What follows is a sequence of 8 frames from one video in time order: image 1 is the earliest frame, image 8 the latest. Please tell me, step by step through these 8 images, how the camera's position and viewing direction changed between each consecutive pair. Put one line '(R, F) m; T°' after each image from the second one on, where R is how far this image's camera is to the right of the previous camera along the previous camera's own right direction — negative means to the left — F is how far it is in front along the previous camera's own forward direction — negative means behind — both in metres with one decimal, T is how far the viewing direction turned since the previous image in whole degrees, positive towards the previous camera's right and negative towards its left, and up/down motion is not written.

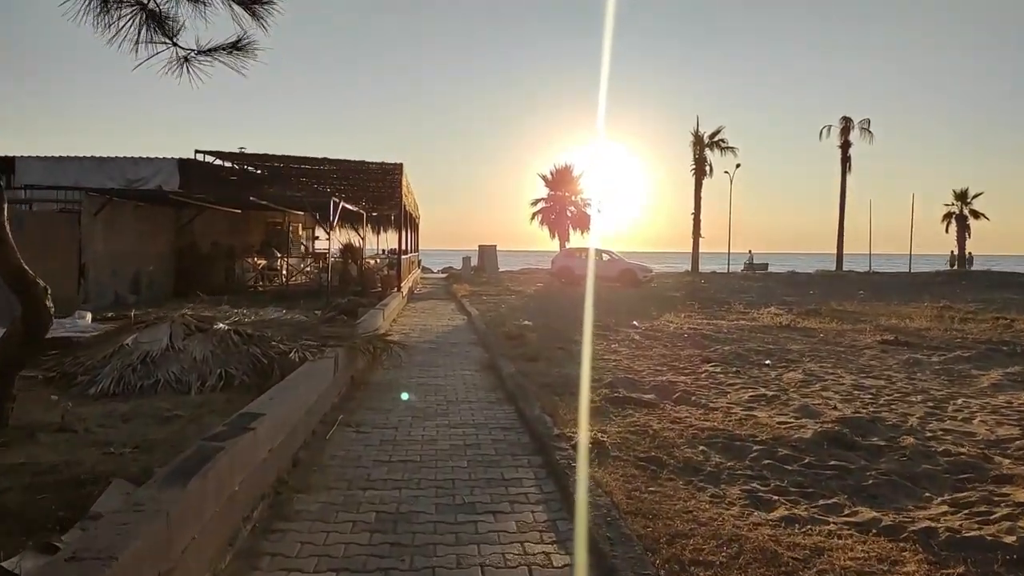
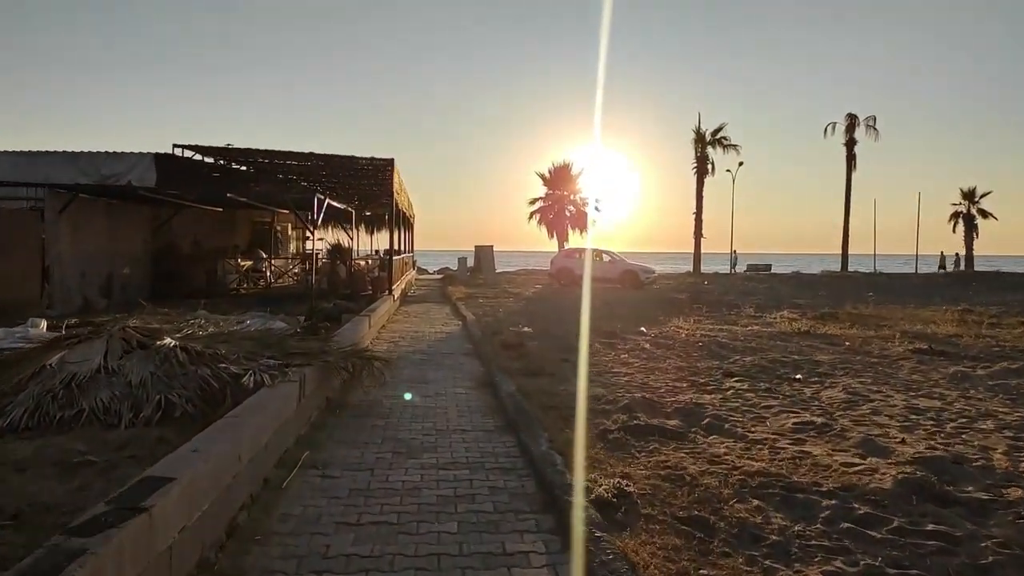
(0.0, +1.2) m; 0°
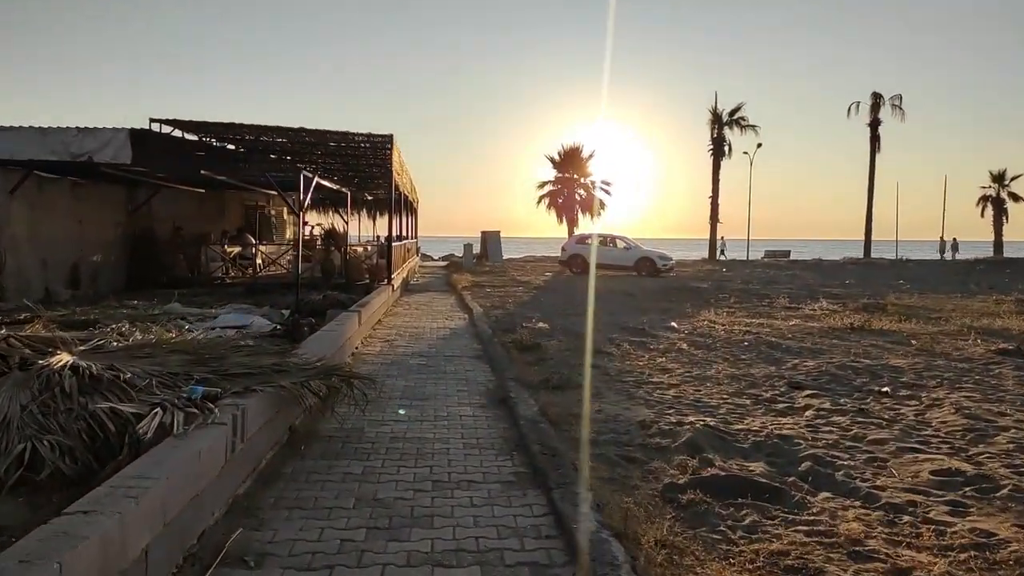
(-0.1, +1.8) m; 0°
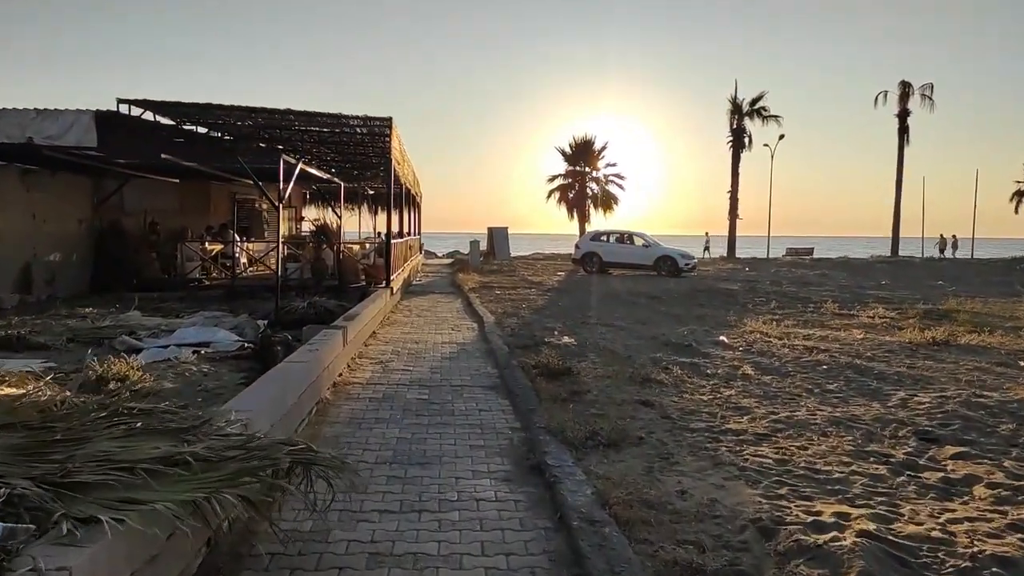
(-0.2, +2.1) m; 0°
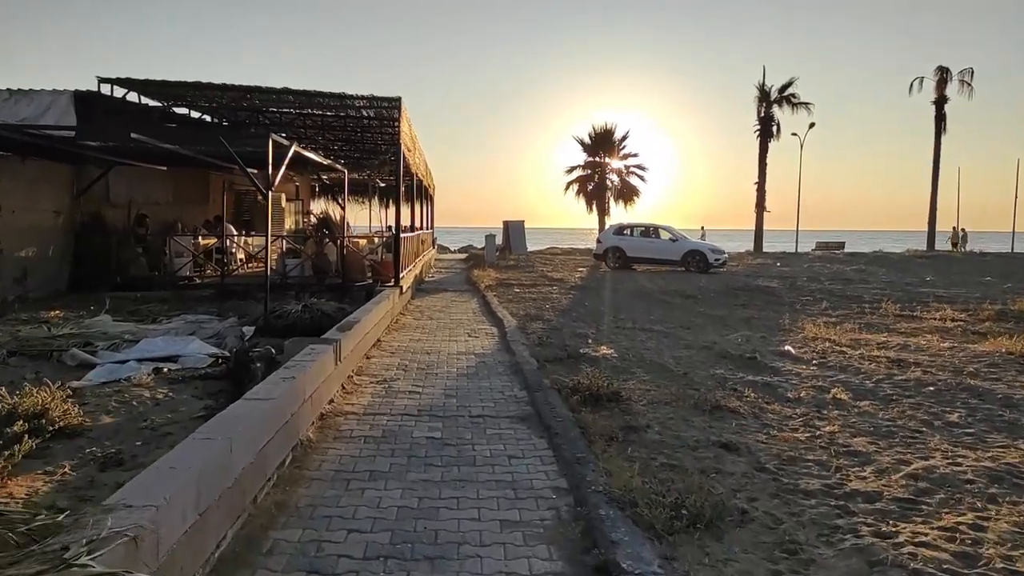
(-0.2, +1.6) m; -1°
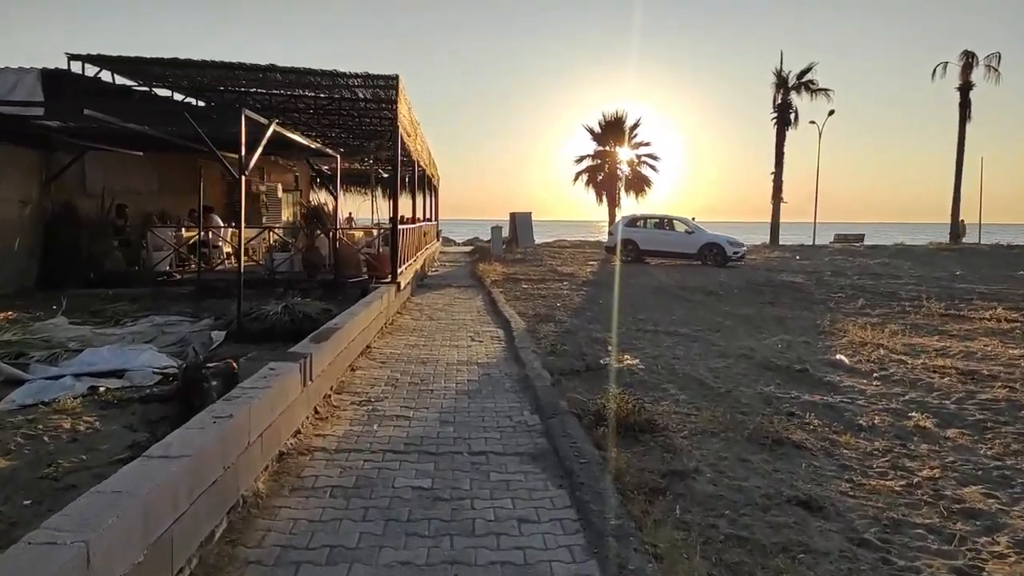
(0.0, +1.2) m; -1°
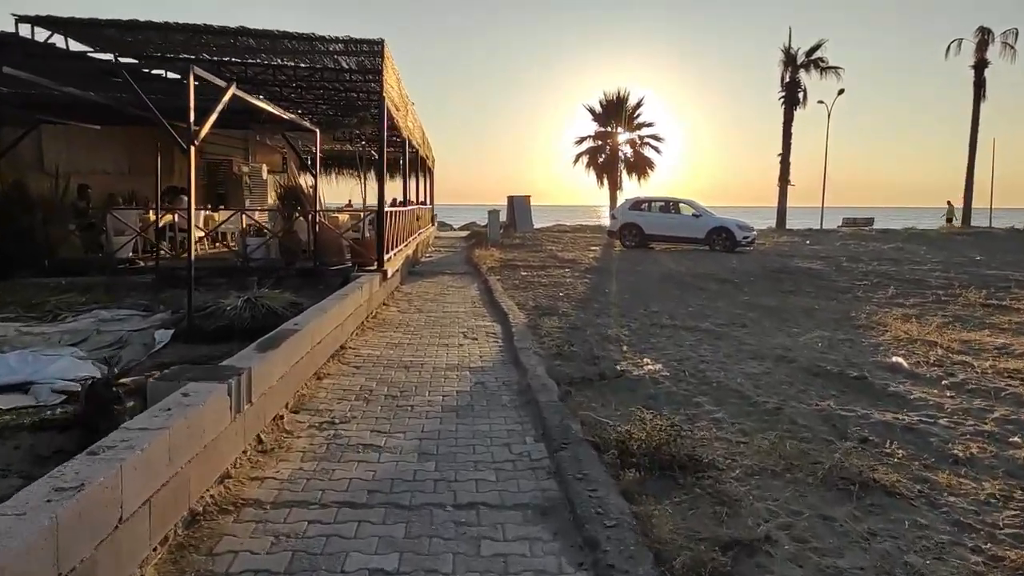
(0.0, +1.2) m; 0°
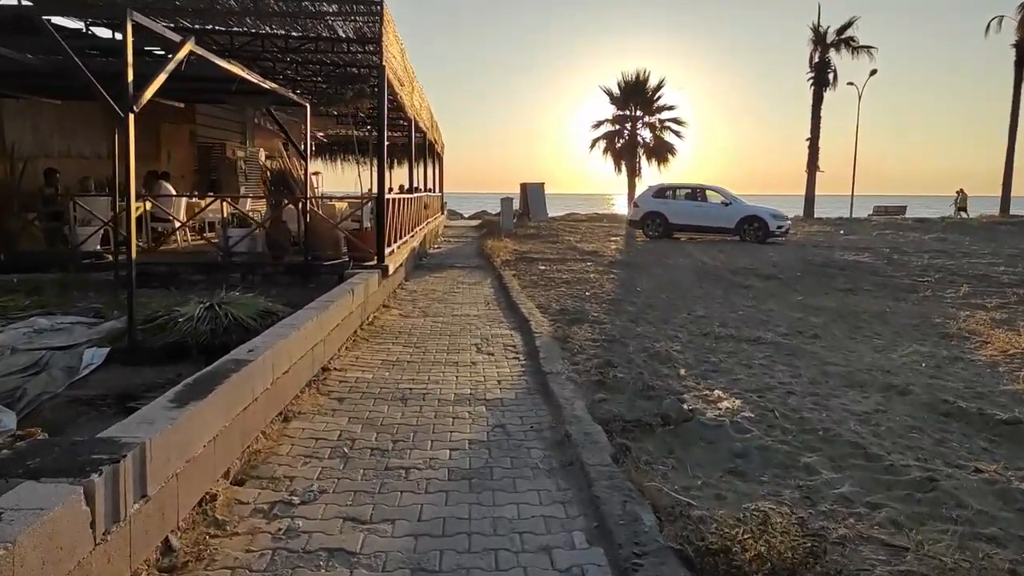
(-0.1, +1.5) m; -1°
